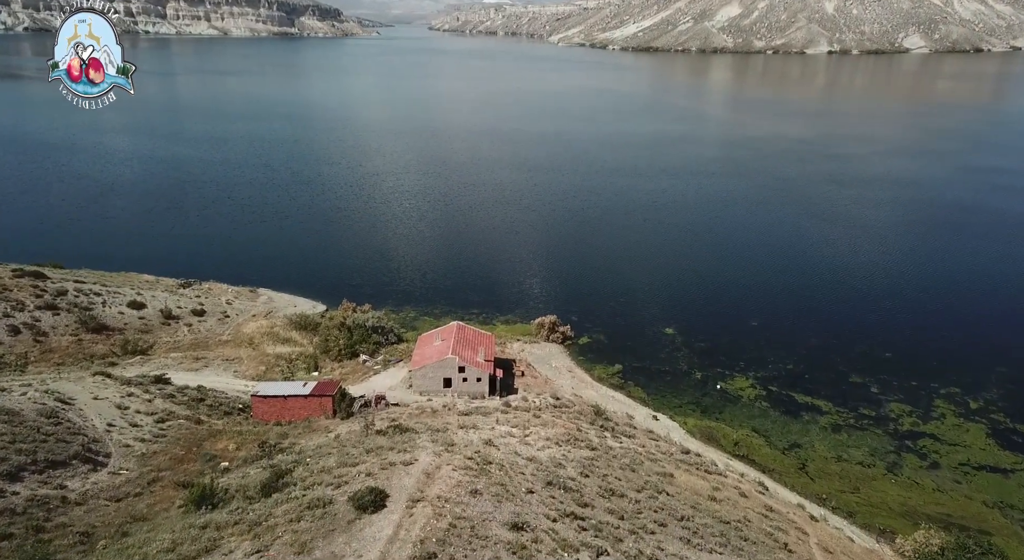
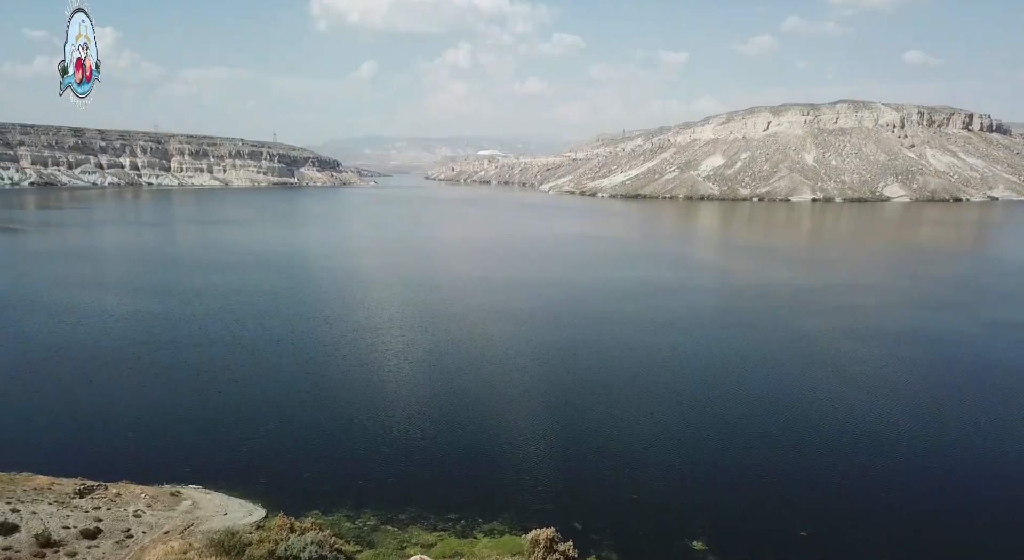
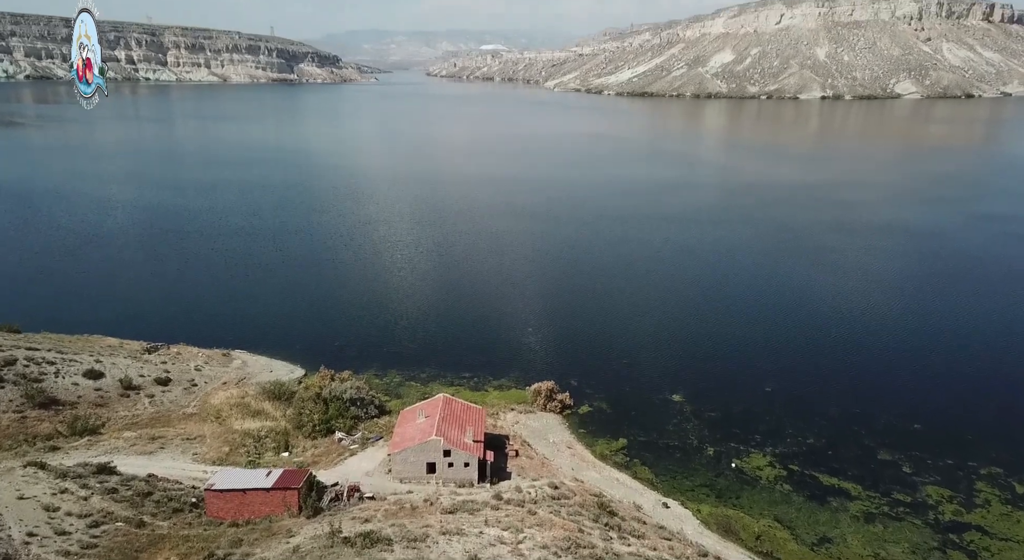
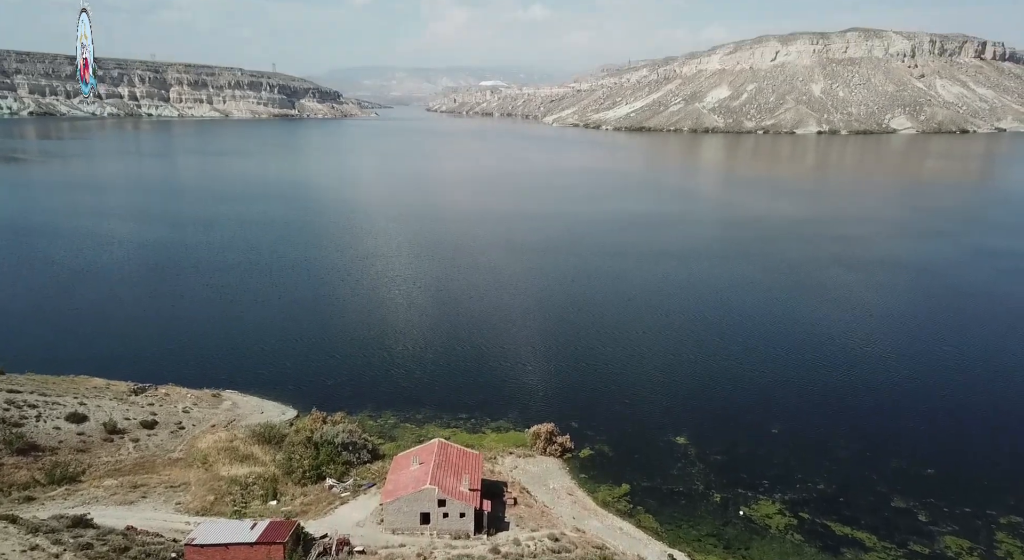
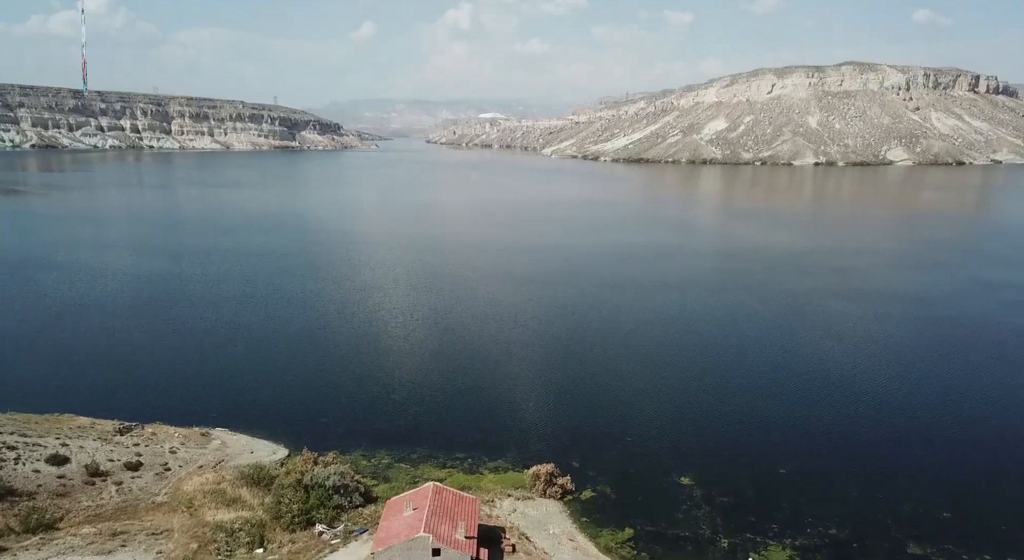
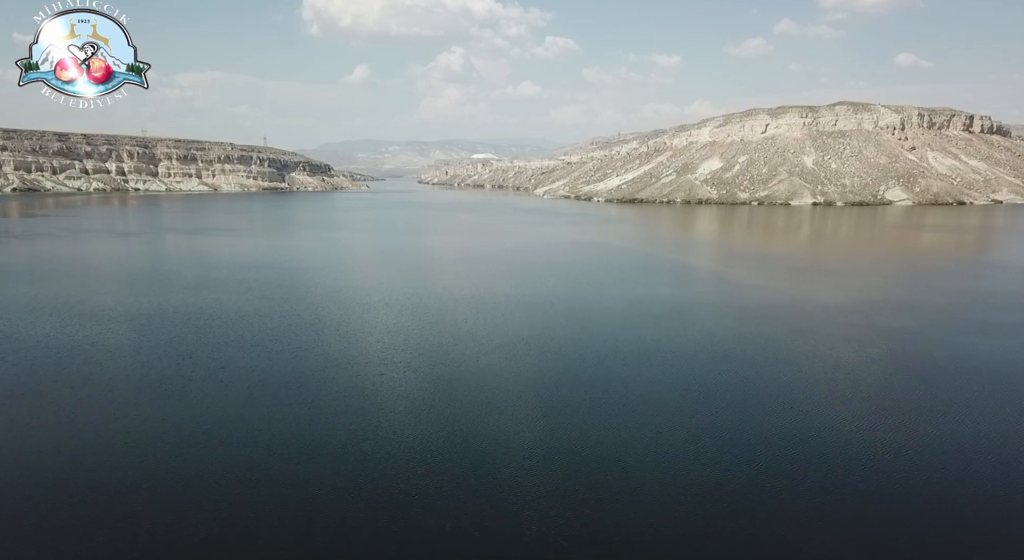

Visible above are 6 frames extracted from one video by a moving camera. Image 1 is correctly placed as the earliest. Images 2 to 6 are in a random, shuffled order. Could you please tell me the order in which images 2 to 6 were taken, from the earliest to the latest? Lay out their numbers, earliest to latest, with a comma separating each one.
3, 4, 5, 2, 6
